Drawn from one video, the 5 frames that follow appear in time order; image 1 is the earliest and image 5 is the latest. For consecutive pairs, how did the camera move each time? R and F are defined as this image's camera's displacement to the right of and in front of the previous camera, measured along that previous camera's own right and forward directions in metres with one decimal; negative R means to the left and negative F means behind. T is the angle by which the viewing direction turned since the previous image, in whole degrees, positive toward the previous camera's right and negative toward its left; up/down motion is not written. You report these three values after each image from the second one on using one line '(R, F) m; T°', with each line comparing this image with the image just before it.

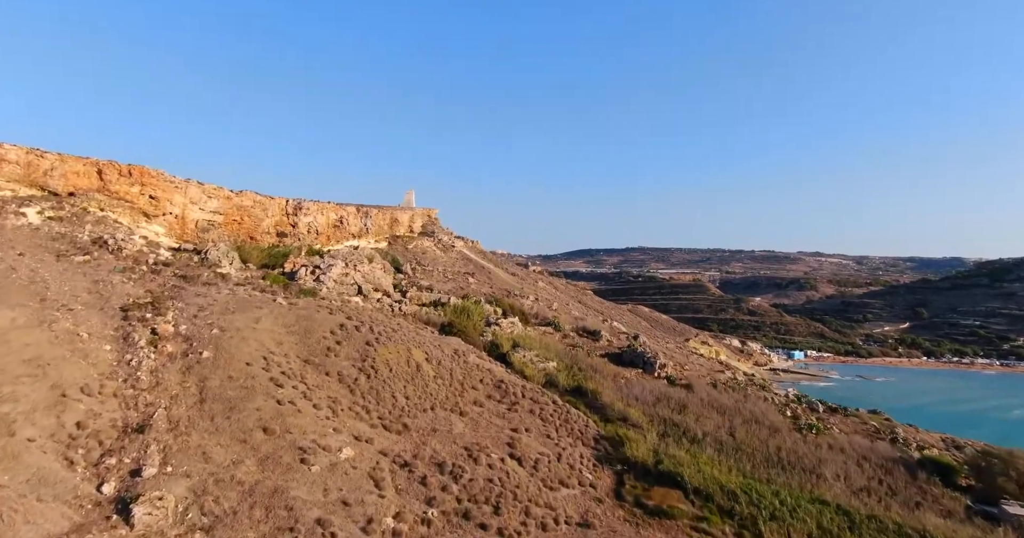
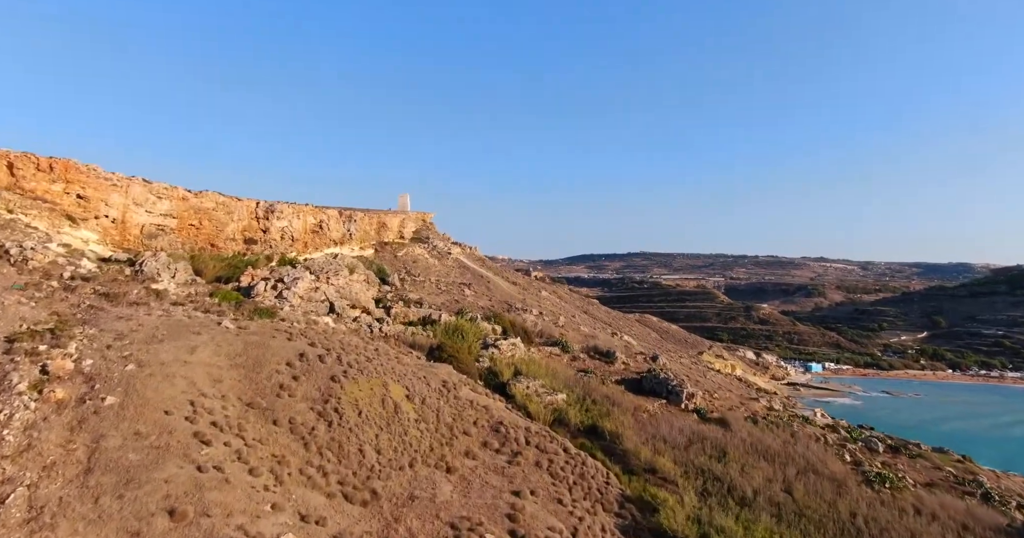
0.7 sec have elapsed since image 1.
(0.0, +3.7) m; 0°
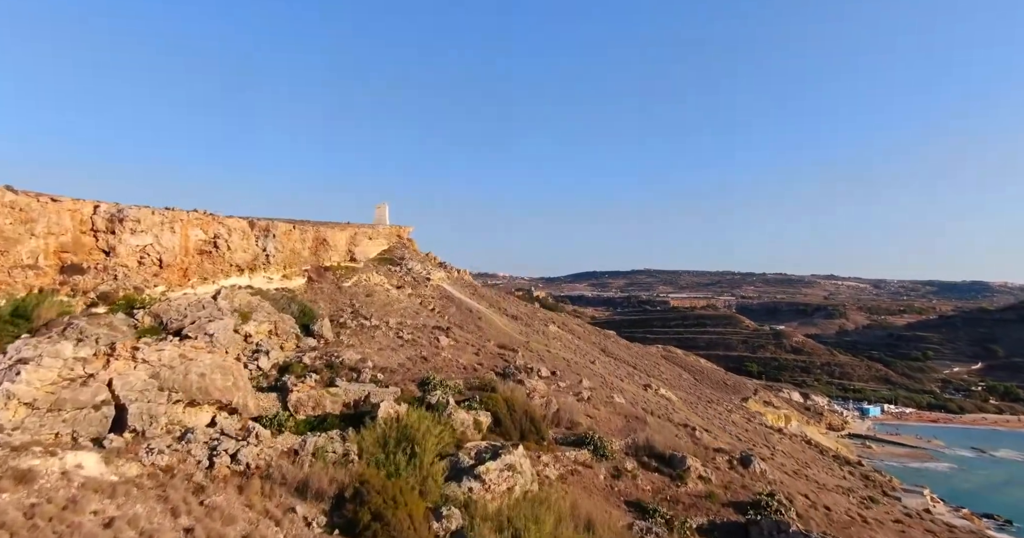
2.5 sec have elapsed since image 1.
(+0.1, +10.5) m; 0°
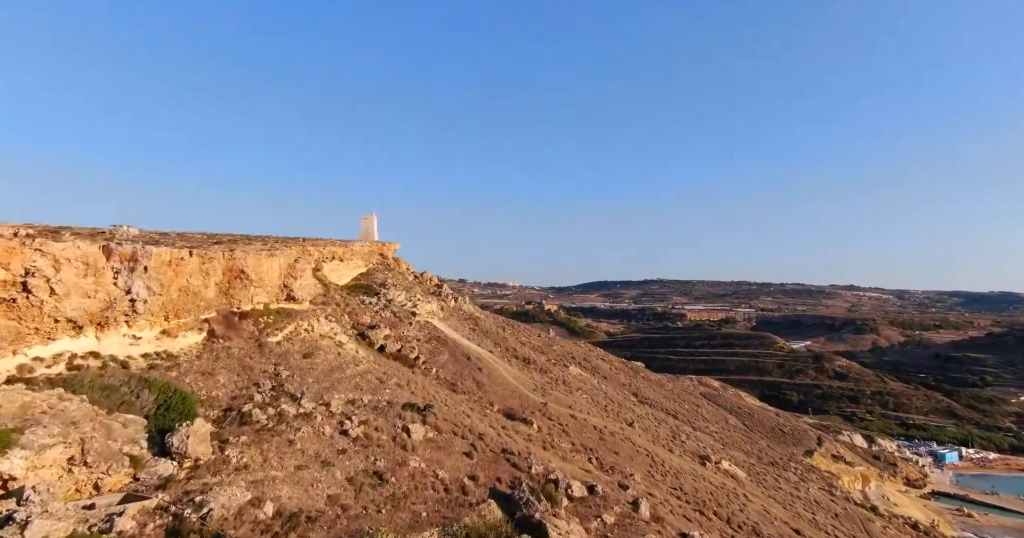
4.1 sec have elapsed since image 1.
(-0.1, +8.2) m; -1°
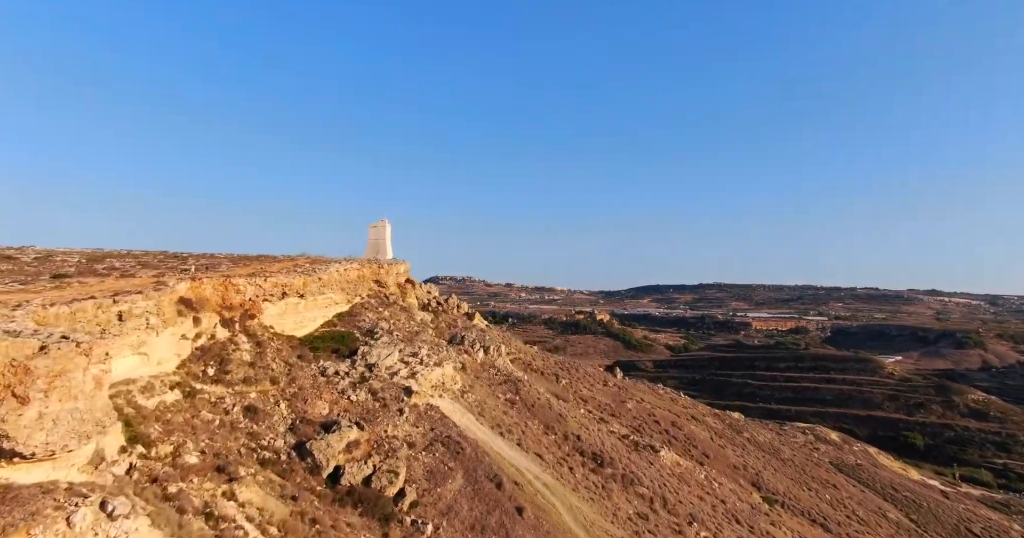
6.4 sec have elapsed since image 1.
(-0.4, +11.5) m; -5°
